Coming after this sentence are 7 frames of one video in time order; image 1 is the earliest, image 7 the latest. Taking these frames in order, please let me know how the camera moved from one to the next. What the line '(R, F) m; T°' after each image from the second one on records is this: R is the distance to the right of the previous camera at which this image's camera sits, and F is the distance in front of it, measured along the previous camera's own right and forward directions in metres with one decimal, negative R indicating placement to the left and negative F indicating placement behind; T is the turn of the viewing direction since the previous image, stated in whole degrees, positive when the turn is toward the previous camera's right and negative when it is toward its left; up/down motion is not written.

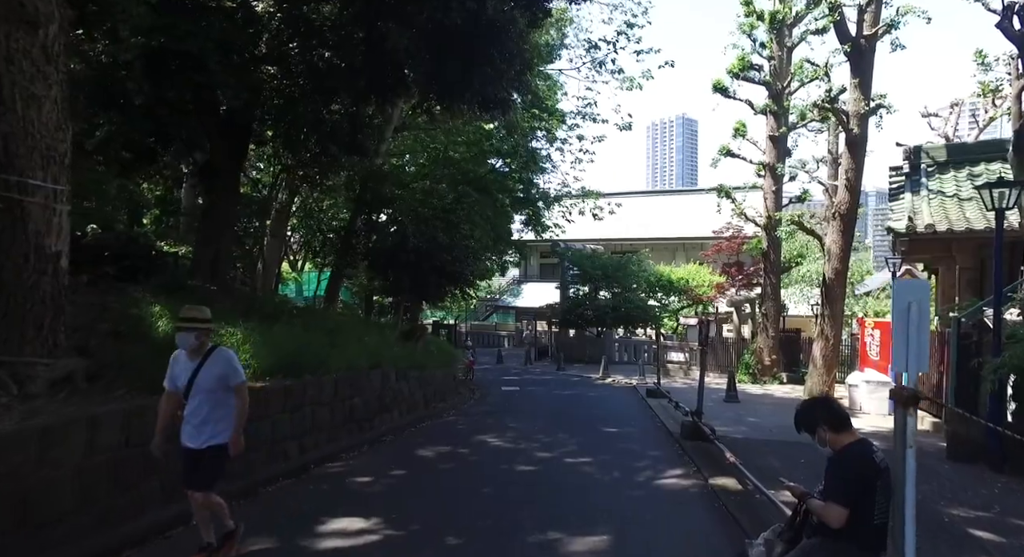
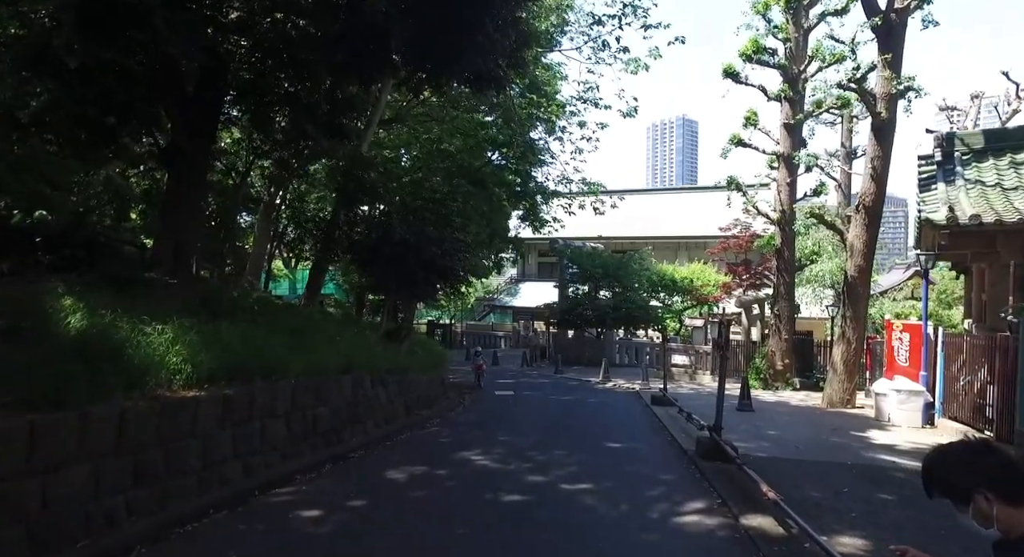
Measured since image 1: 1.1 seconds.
(+0.1, +1.3) m; 0°
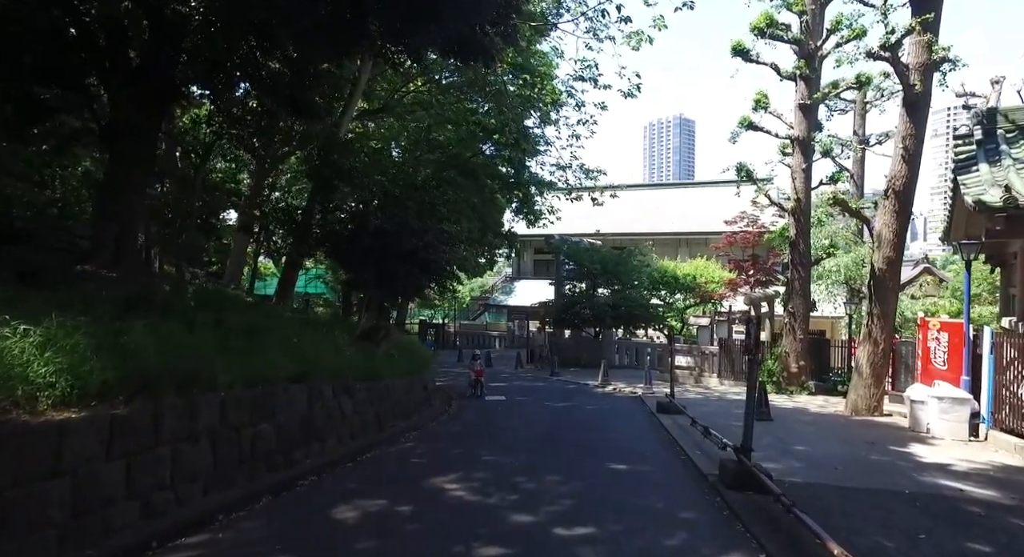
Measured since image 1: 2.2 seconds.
(+0.1, +1.5) m; 0°
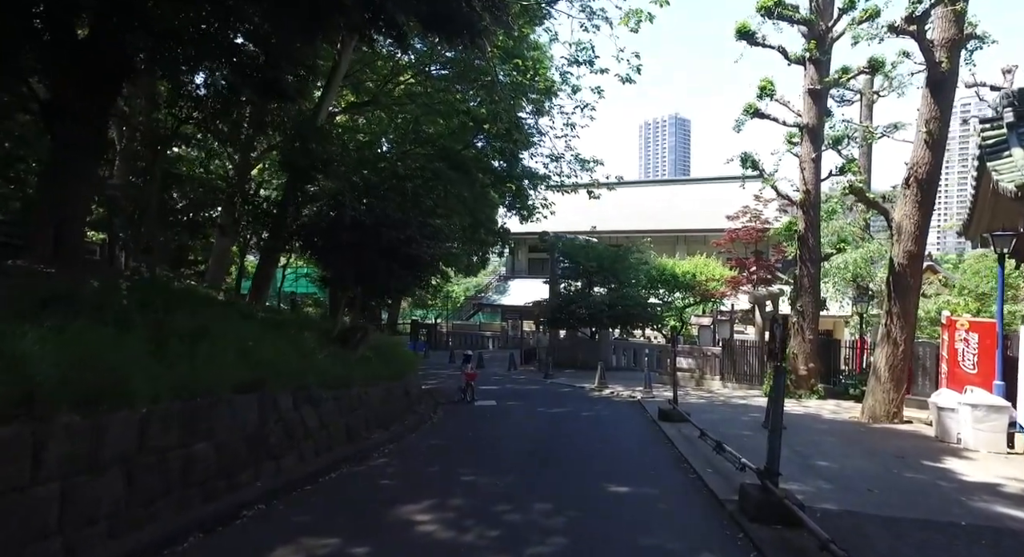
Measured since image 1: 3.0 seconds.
(+0.1, +1.1) m; 0°
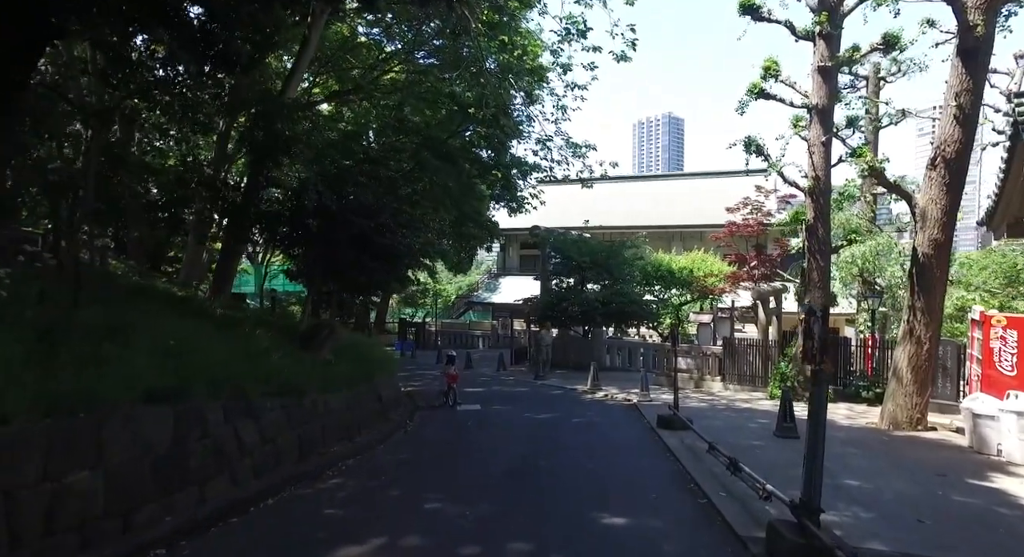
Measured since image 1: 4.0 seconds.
(+0.2, +1.2) m; +1°
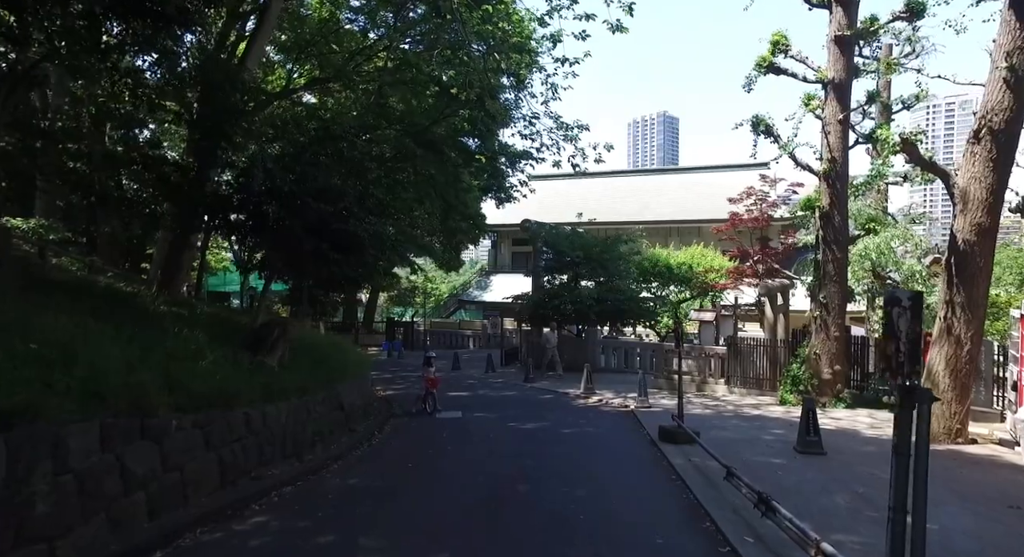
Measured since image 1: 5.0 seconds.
(+0.2, +1.4) m; 0°
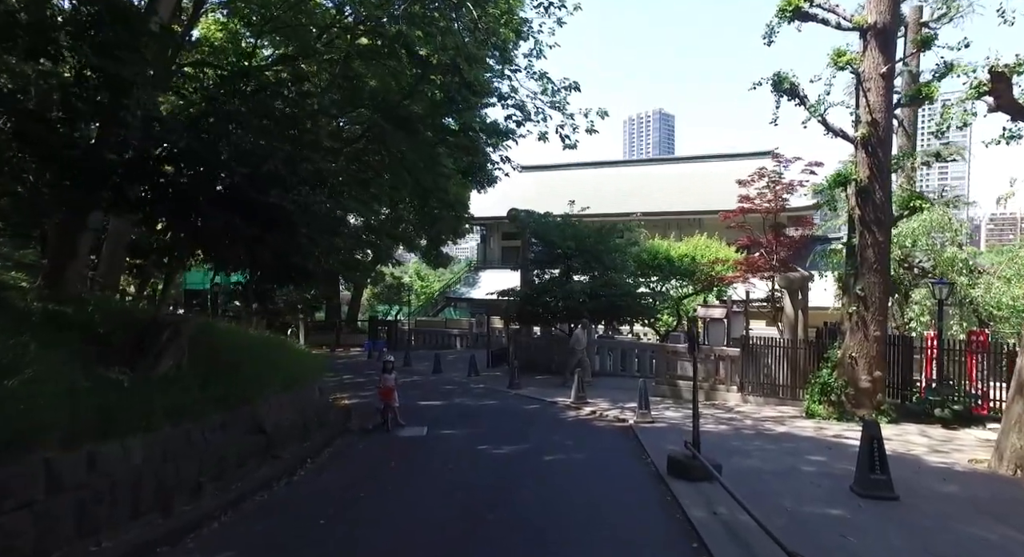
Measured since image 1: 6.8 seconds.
(+0.3, +2.3) m; 0°
